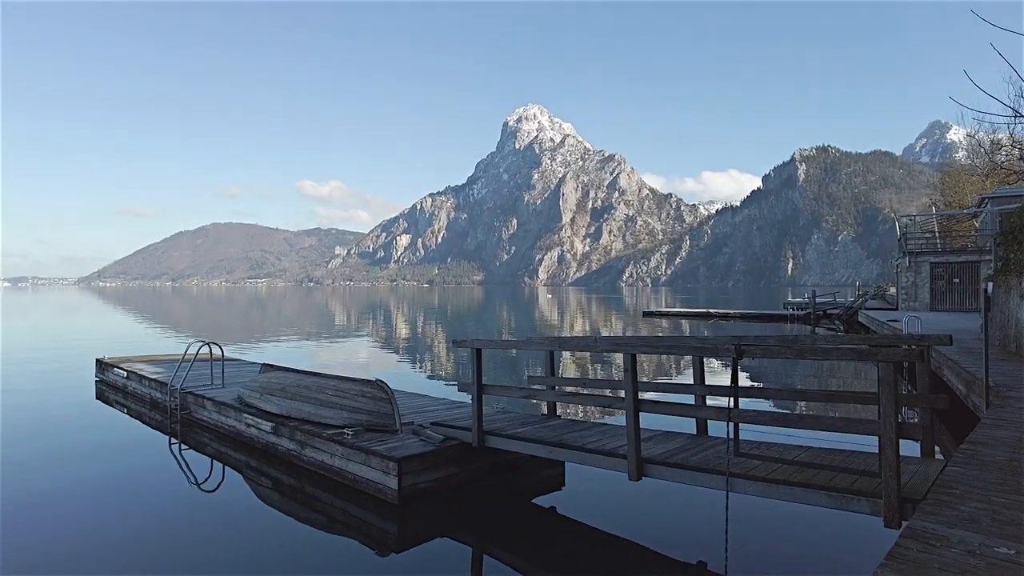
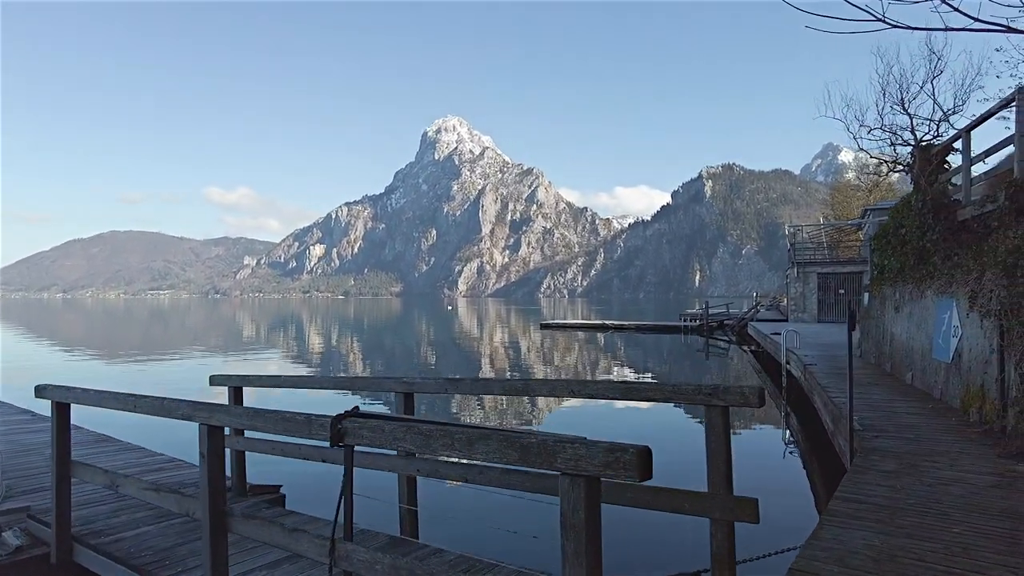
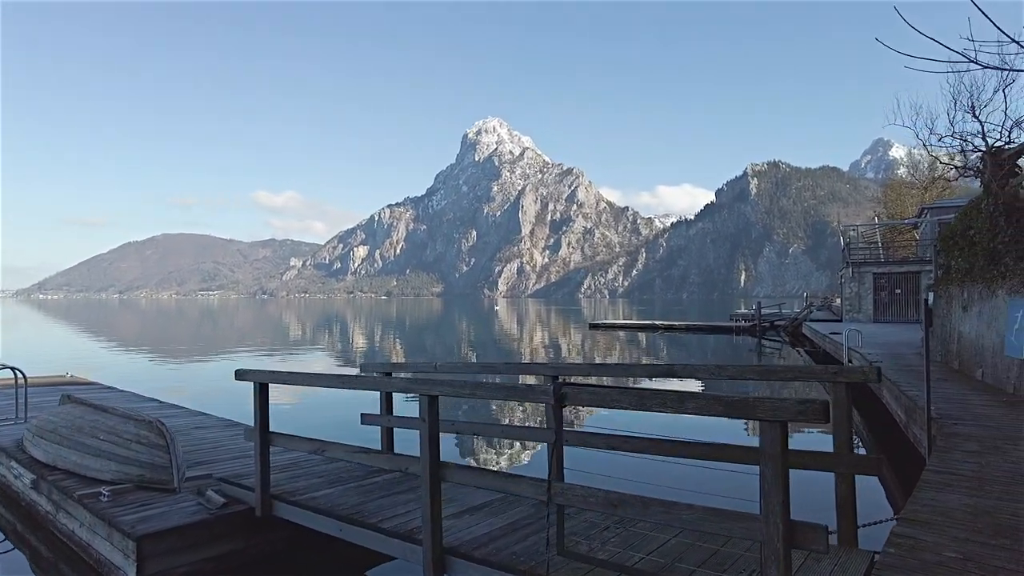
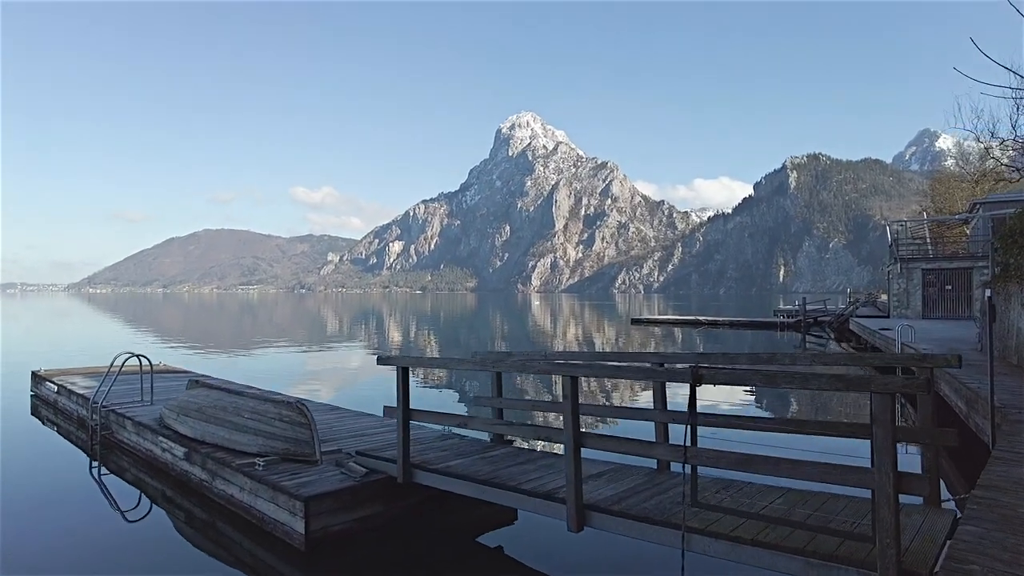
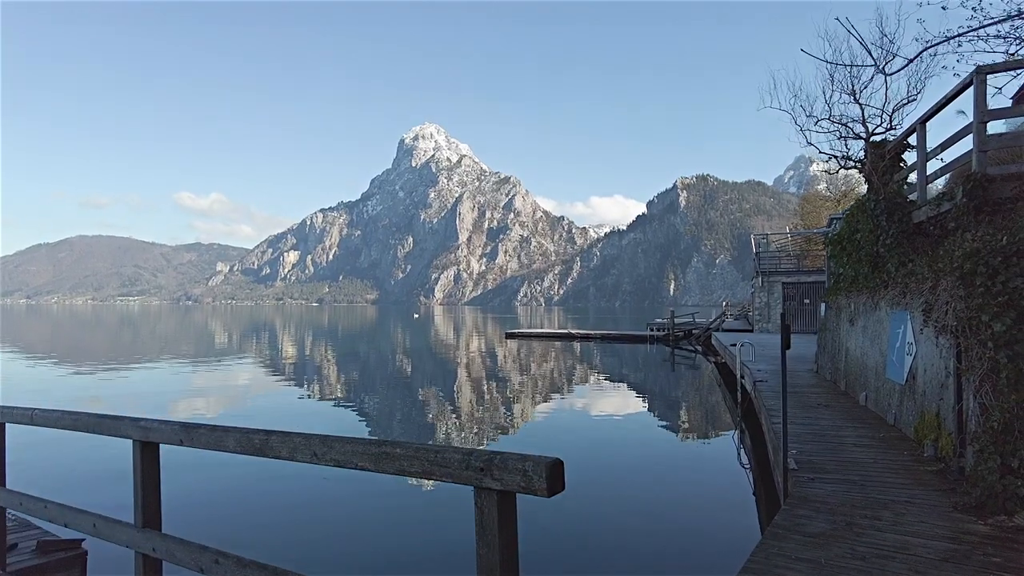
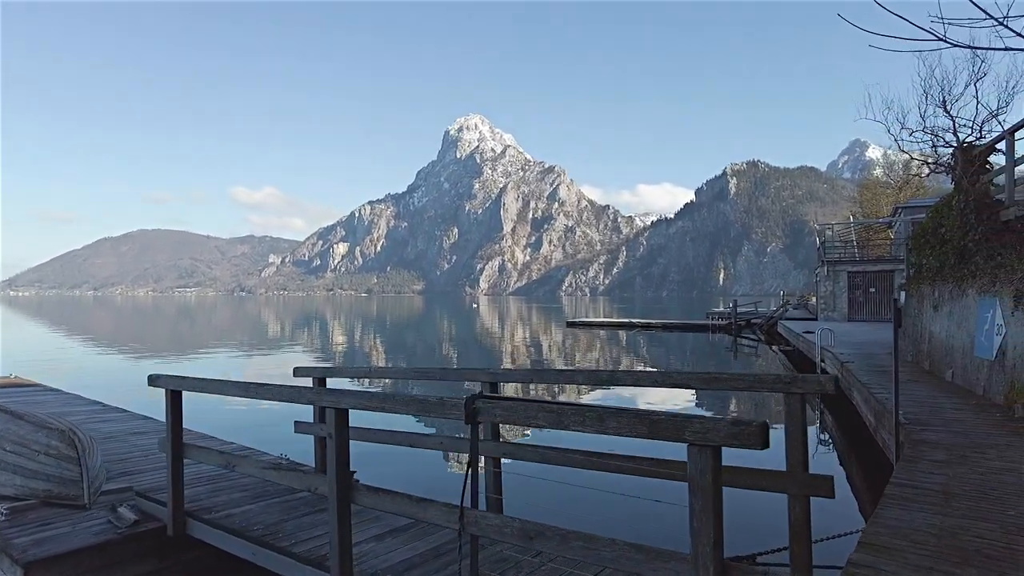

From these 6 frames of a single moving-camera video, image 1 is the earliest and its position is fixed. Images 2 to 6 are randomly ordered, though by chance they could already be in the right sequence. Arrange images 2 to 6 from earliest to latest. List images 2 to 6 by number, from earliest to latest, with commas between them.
4, 3, 6, 2, 5
